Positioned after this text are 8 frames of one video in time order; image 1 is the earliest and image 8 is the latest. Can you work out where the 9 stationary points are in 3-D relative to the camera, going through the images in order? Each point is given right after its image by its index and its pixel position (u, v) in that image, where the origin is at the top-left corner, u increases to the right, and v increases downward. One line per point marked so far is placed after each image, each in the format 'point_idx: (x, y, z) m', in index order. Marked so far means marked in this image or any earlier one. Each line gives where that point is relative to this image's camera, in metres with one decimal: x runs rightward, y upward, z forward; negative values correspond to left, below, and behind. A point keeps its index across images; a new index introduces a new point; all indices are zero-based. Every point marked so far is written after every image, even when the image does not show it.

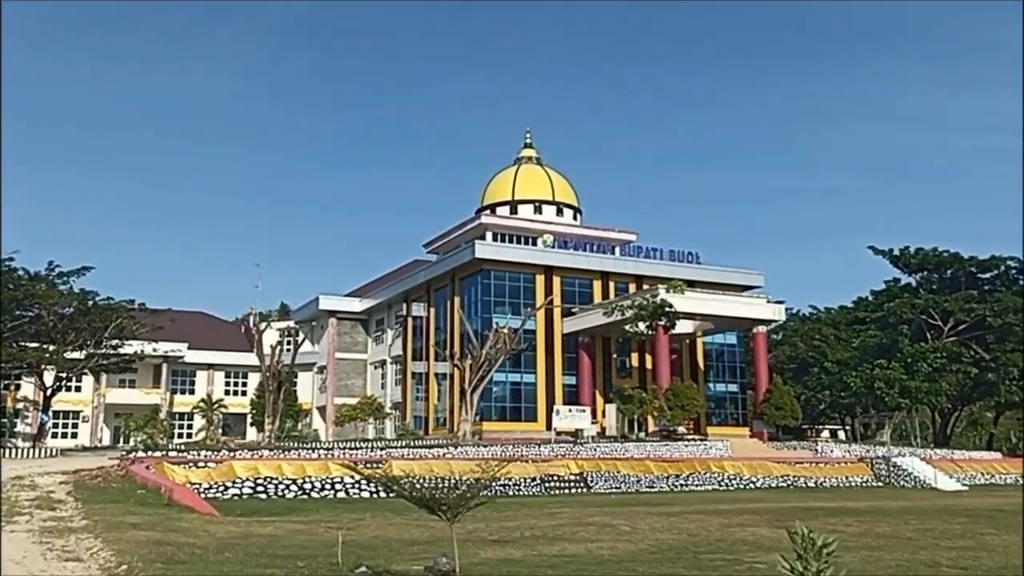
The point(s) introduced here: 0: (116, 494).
0: (-7.6, -3.9, +17.5) m
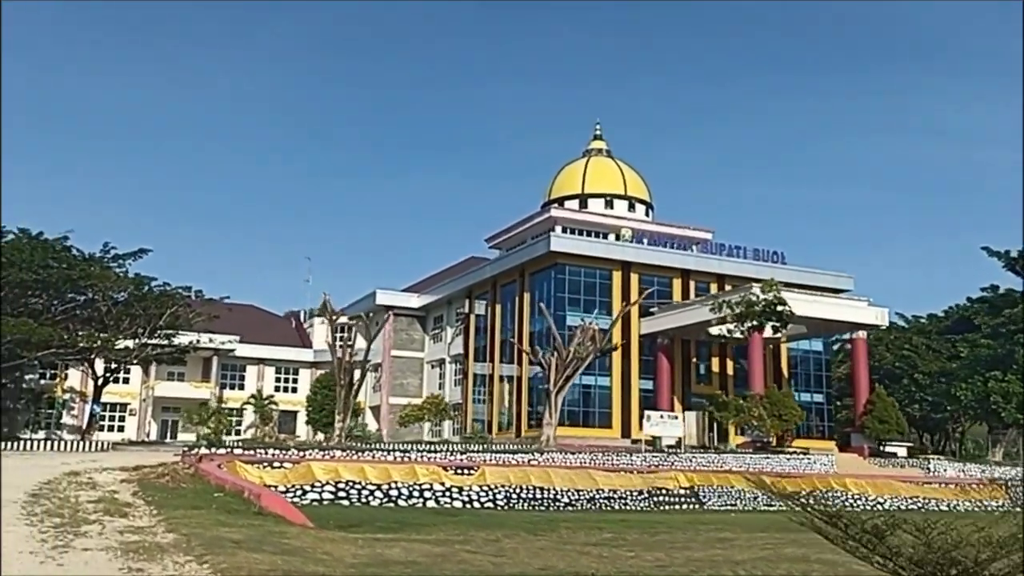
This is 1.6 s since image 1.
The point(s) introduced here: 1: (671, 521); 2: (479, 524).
0: (-5.3, -3.4, +14.9) m
1: (+2.9, -4.2, +16.2) m
2: (-0.5, -3.6, +13.9) m
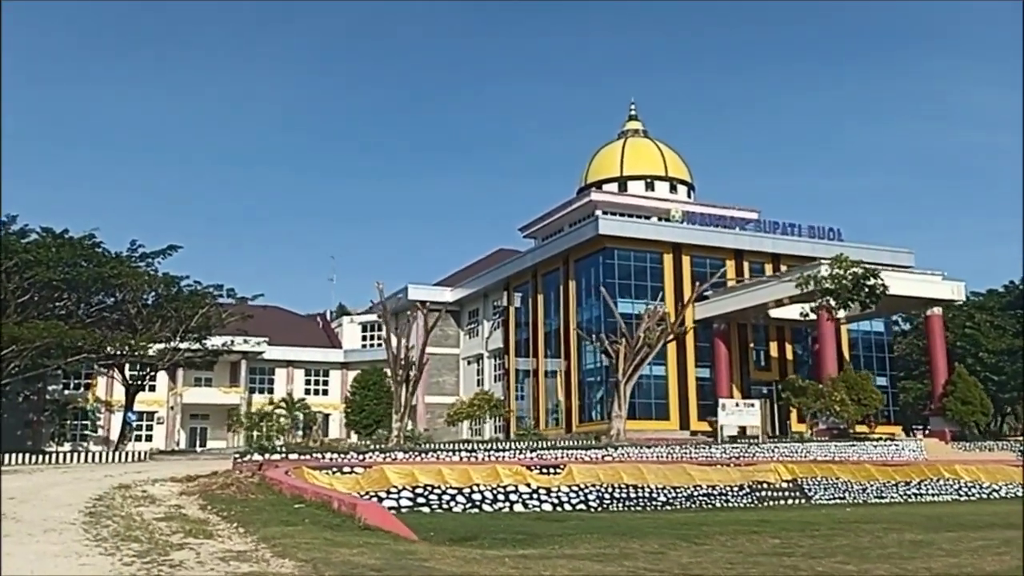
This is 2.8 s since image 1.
0: (-3.4, -3.1, +12.9) m
1: (+4.8, -3.6, +14.1) m
2: (+1.4, -3.2, +11.8) m
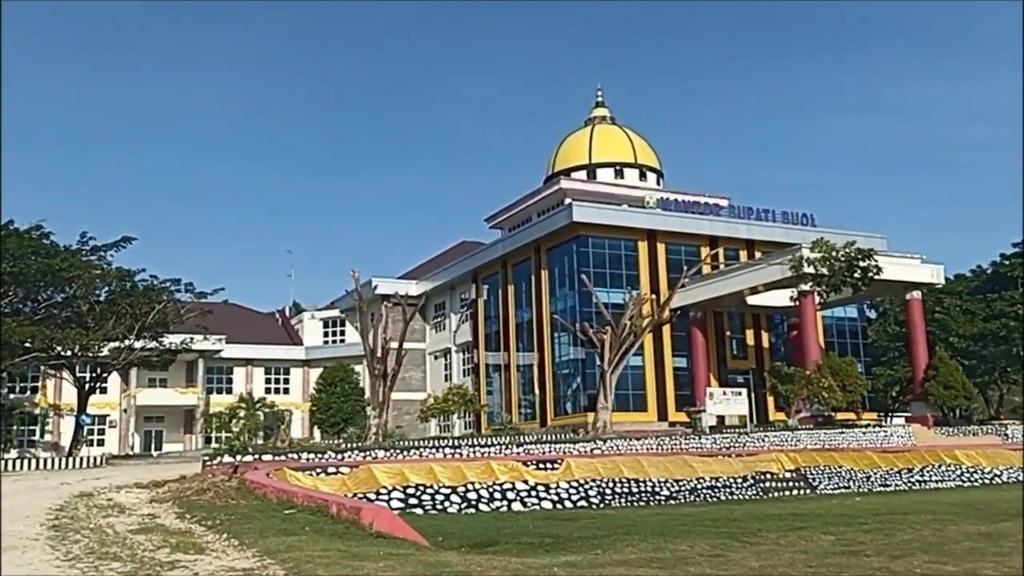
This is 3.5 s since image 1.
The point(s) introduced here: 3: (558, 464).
0: (-3.2, -2.9, +11.5) m
1: (+4.9, -3.2, +13.1) m
2: (+1.7, -2.8, +10.6) m
3: (+1.0, -3.6, +18.8) m
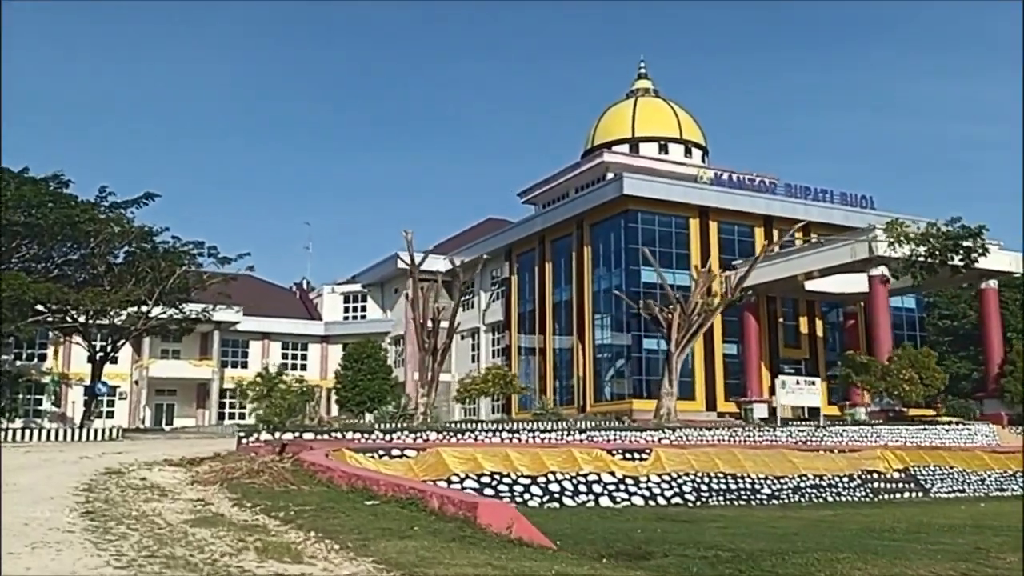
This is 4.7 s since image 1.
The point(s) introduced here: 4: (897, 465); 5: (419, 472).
0: (-1.7, -2.3, +9.2) m
1: (+6.4, -2.8, +10.8) m
2: (+3.1, -2.4, +8.4) m
3: (+2.4, -3.0, +16.5) m
4: (+7.7, -3.5, +18.3) m
5: (-1.5, -2.9, +14.6) m
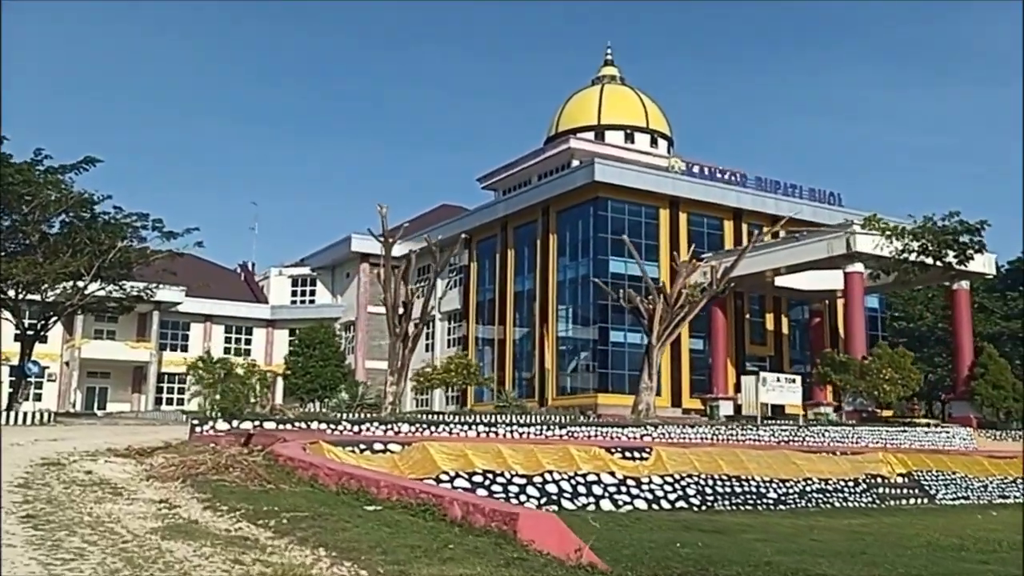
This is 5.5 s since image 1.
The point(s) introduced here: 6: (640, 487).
0: (-1.4, -1.9, +7.6) m
1: (+6.6, -2.7, +9.8) m
2: (+3.5, -2.2, +7.1) m
3: (+2.2, -2.8, +15.2) m
4: (+7.4, -3.4, +17.4) m
5: (-1.6, -2.6, +13.0) m
6: (+2.0, -3.1, +14.3) m
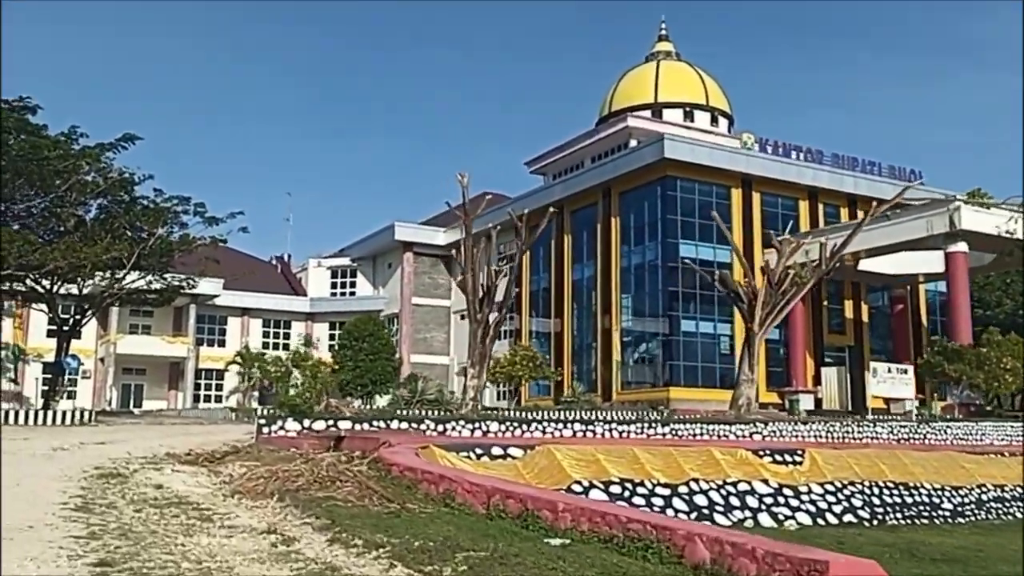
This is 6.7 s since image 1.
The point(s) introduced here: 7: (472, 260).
0: (+0.2, -1.6, +5.4) m
1: (+8.2, -2.3, +7.4) m
2: (+5.1, -1.9, +4.7) m
3: (+4.0, -2.4, +12.9) m
4: (+9.2, -3.0, +14.9) m
5: (+0.2, -2.3, +10.8) m
6: (+3.8, -2.7, +11.9) m
7: (-0.9, +0.6, +18.7) m
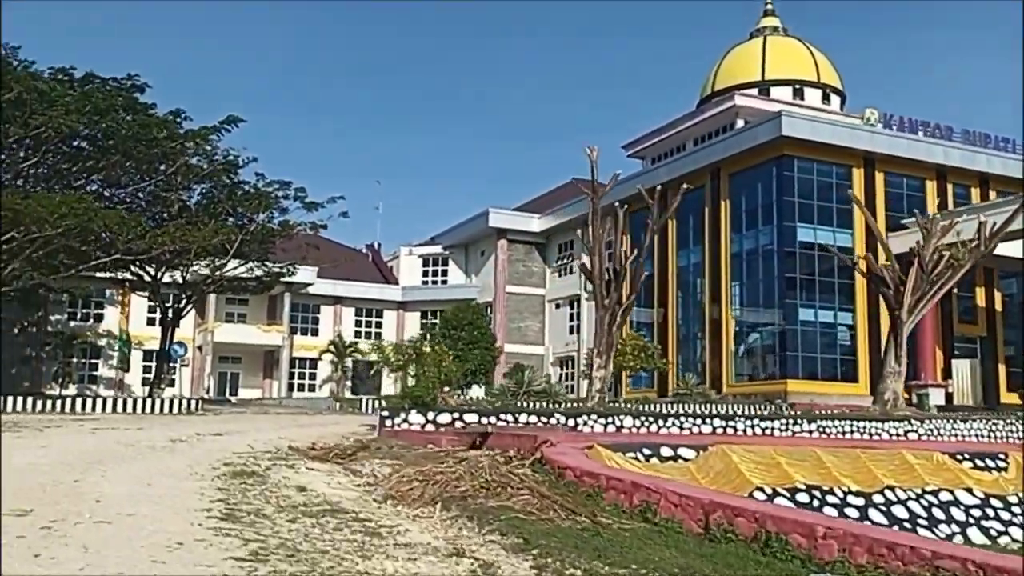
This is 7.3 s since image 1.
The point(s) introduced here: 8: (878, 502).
0: (+1.5, -1.5, +4.0) m
1: (+9.7, -2.1, +5.4) m
2: (+6.3, -1.7, +3.0) m
3: (+6.0, -2.1, +11.2) m
4: (+11.3, -2.7, +12.8) m
5: (+2.0, -2.0, +9.4) m
6: (+5.6, -2.5, +10.3) m
7: (+1.6, +0.9, +17.4) m
8: (+3.9, -2.3, +9.8) m
